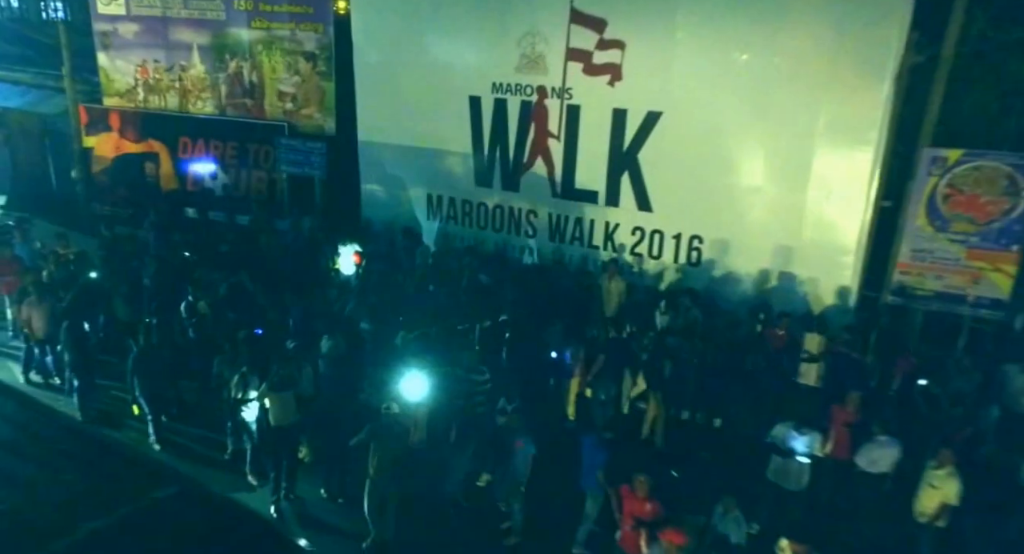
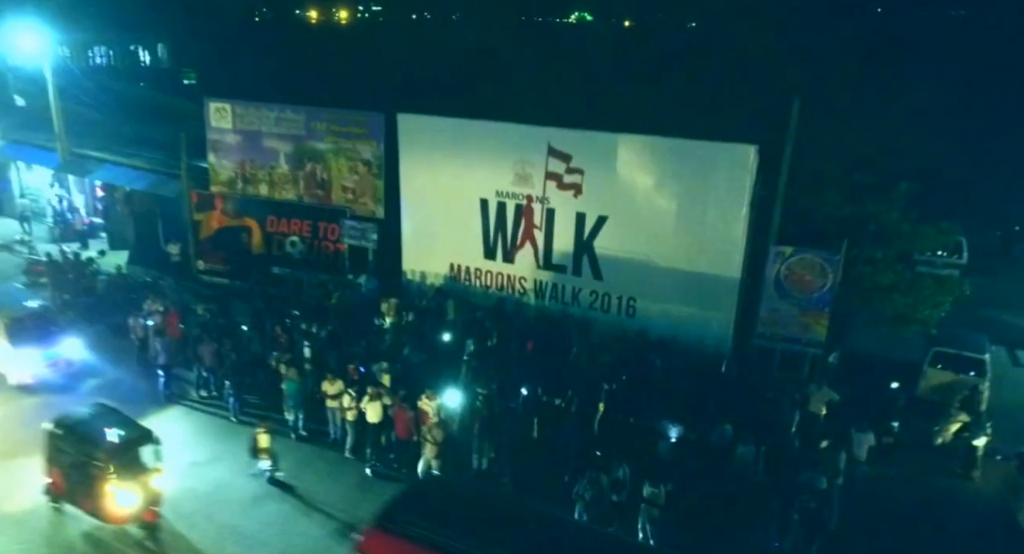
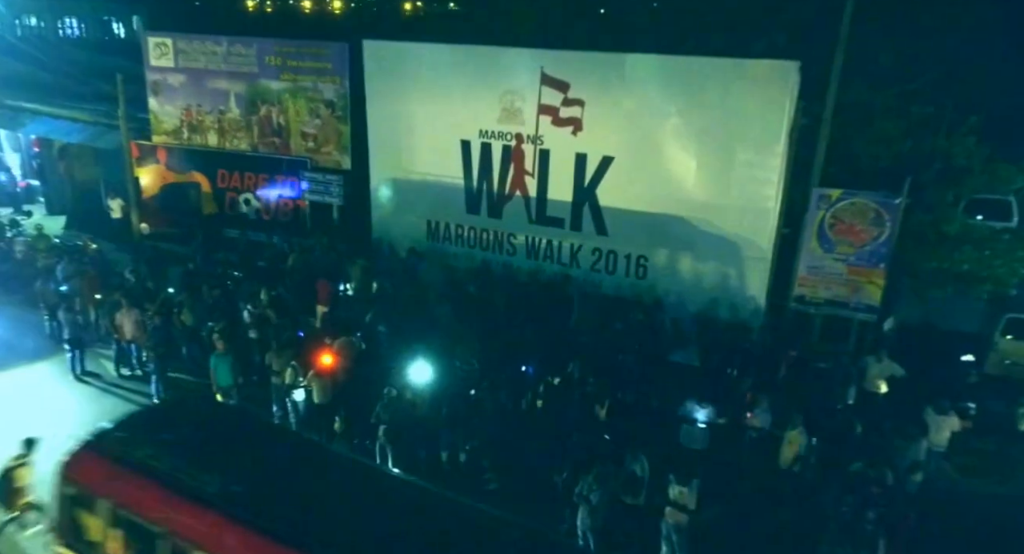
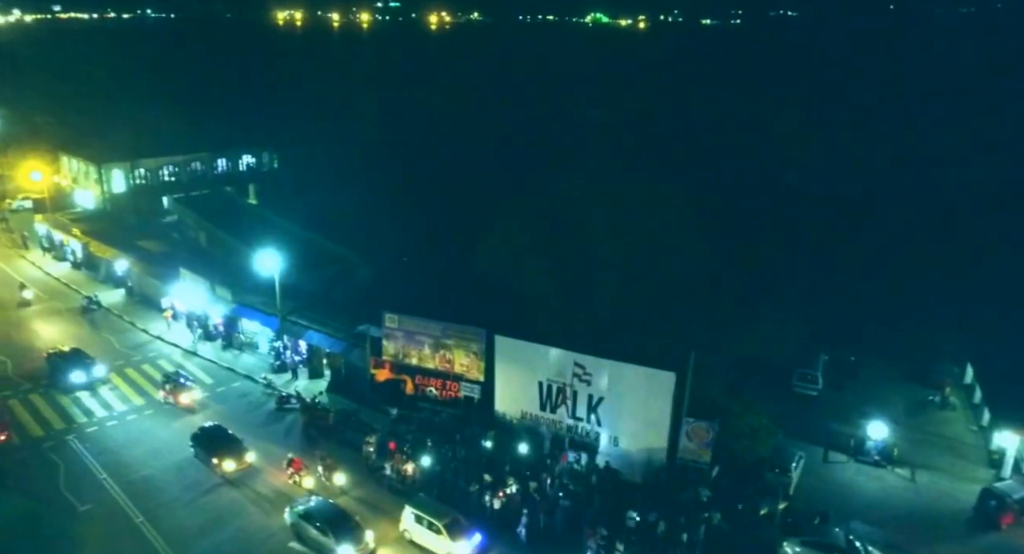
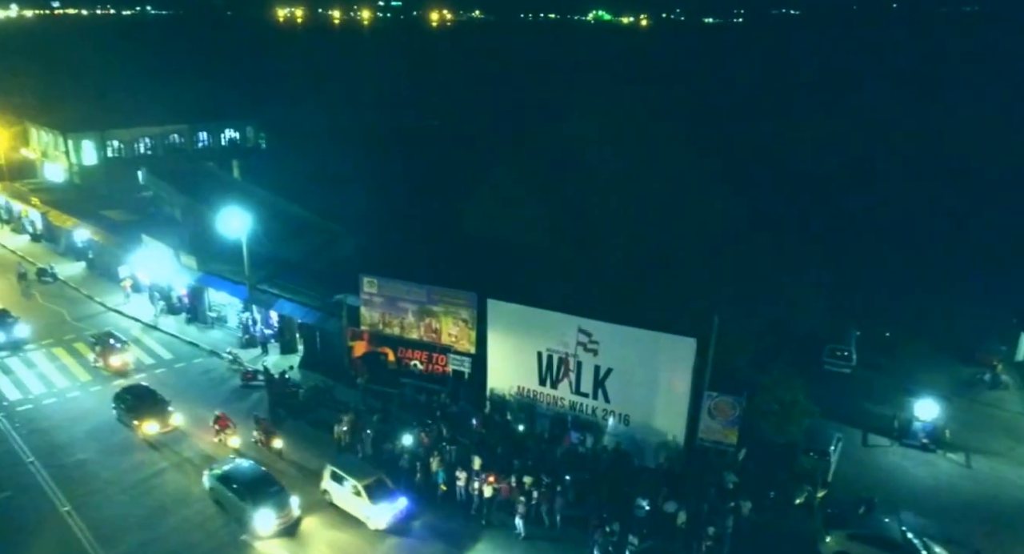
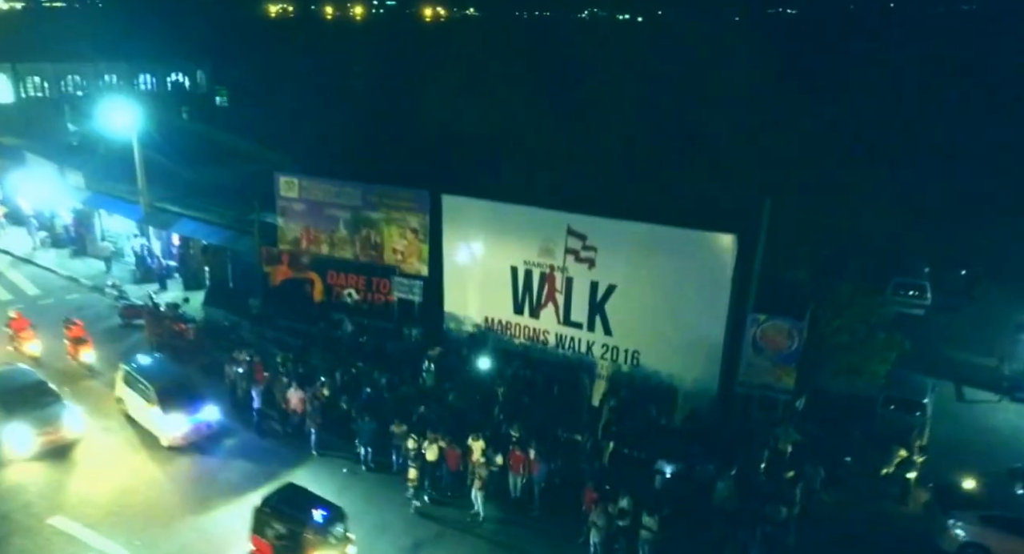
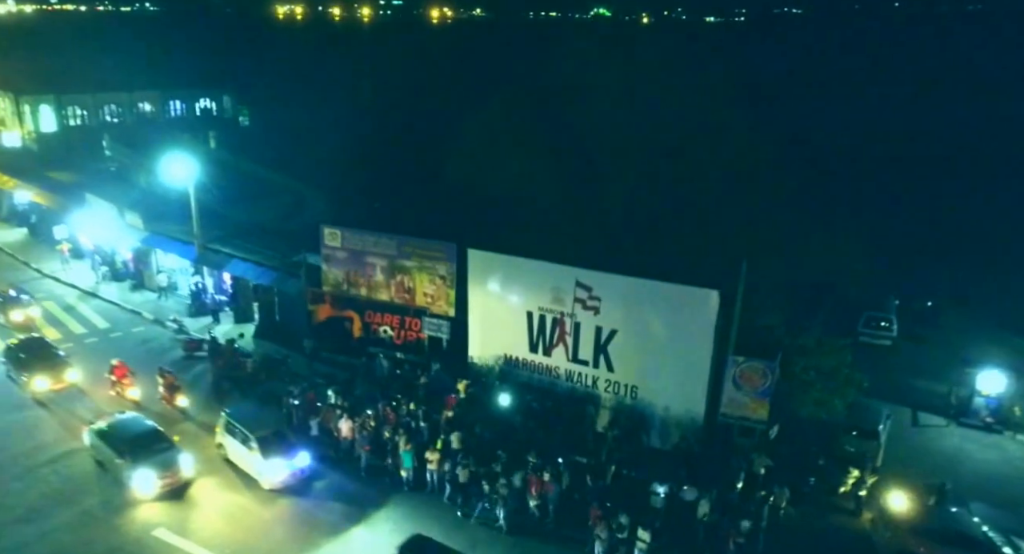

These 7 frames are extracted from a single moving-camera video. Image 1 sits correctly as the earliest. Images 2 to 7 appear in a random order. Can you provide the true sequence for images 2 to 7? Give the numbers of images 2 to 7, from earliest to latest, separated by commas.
3, 2, 6, 7, 5, 4
